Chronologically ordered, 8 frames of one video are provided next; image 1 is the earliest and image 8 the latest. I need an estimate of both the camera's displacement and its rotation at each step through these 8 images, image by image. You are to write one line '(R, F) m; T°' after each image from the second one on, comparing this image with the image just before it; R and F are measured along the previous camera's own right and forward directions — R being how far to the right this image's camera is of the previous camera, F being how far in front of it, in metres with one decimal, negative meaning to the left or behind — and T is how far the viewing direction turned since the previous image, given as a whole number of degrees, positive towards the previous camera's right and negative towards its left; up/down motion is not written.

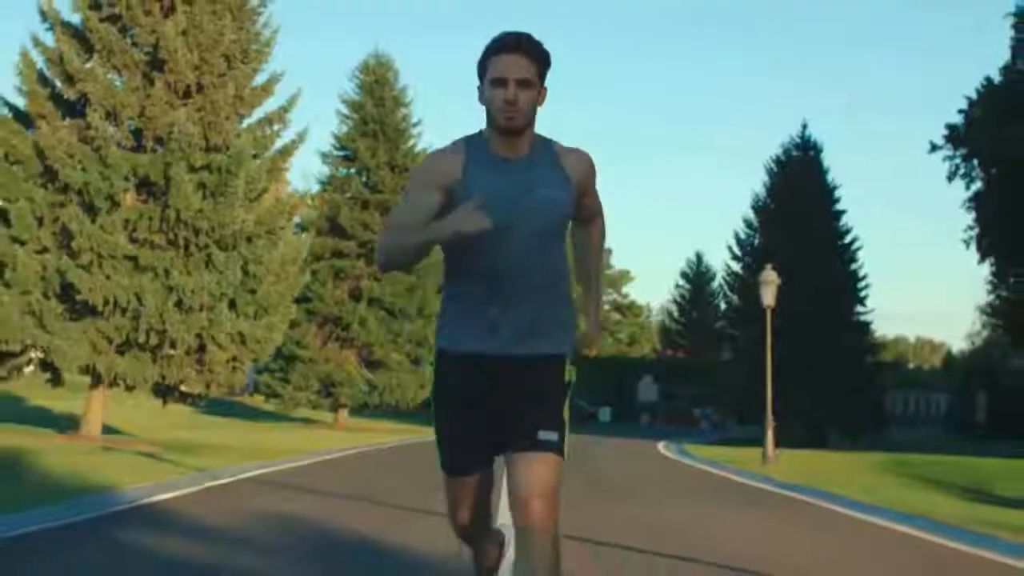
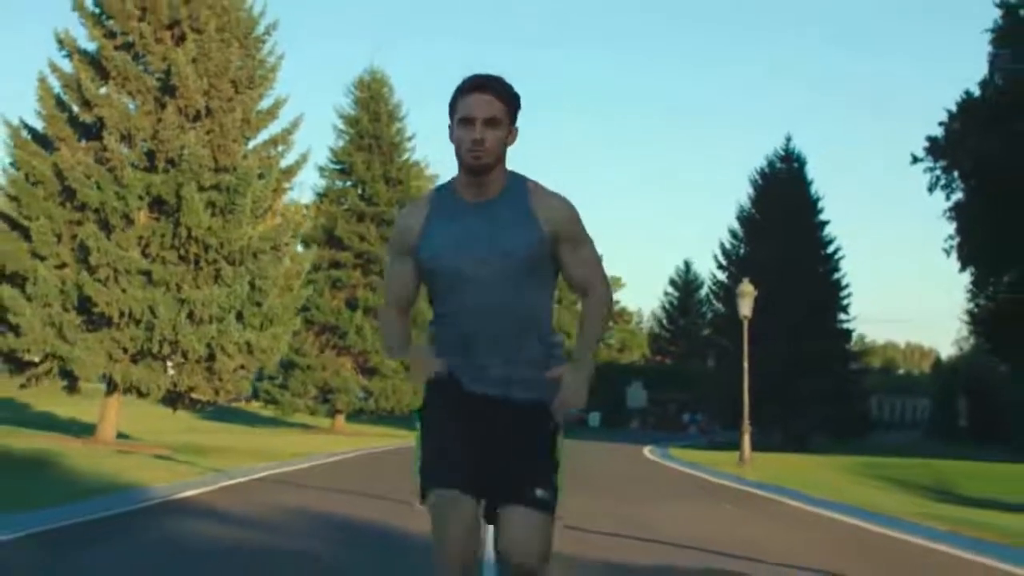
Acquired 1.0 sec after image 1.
(0.0, -1.7) m; 0°
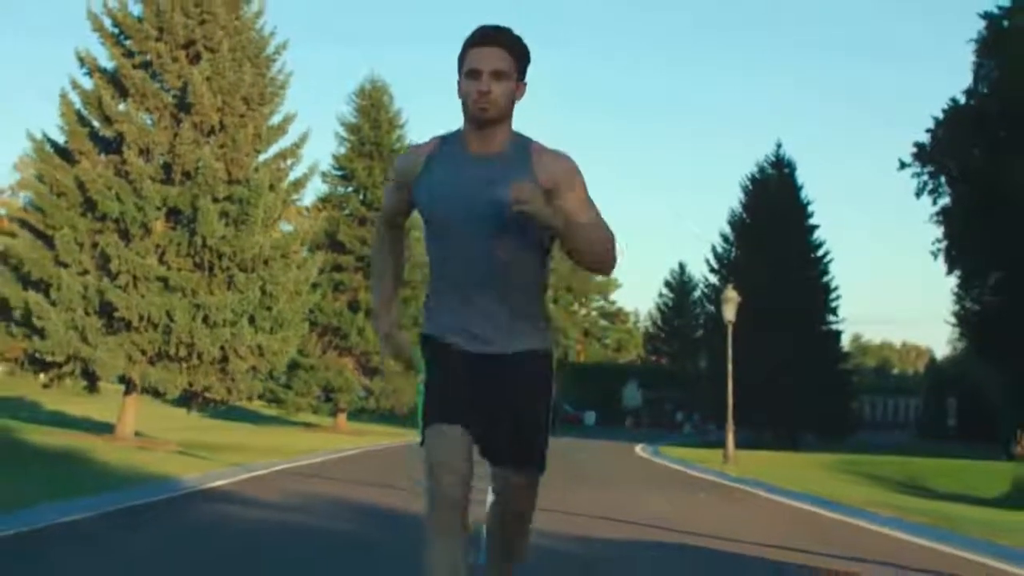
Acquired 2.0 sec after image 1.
(0.0, -1.7) m; 0°
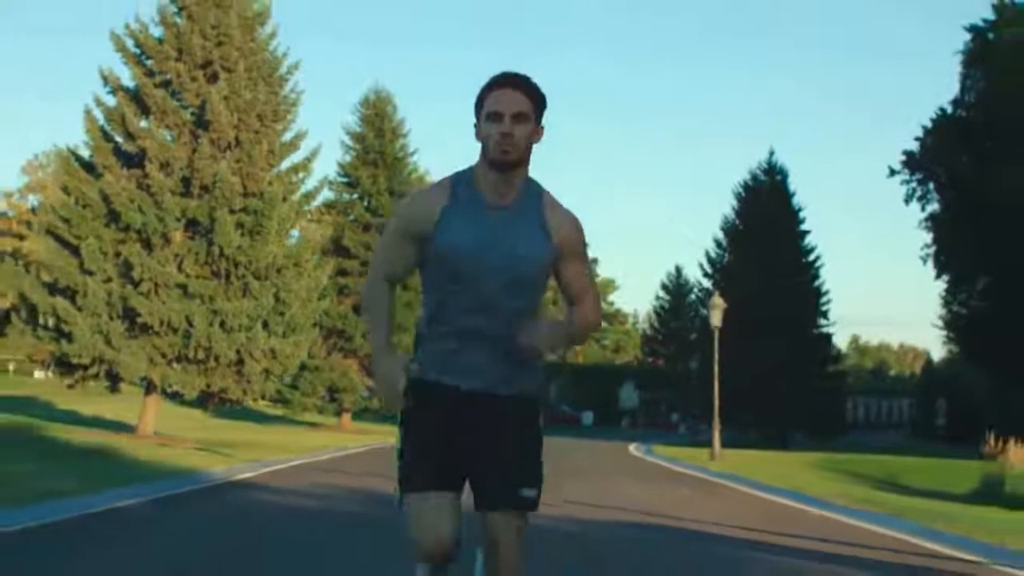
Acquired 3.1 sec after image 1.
(0.0, -1.9) m; 0°
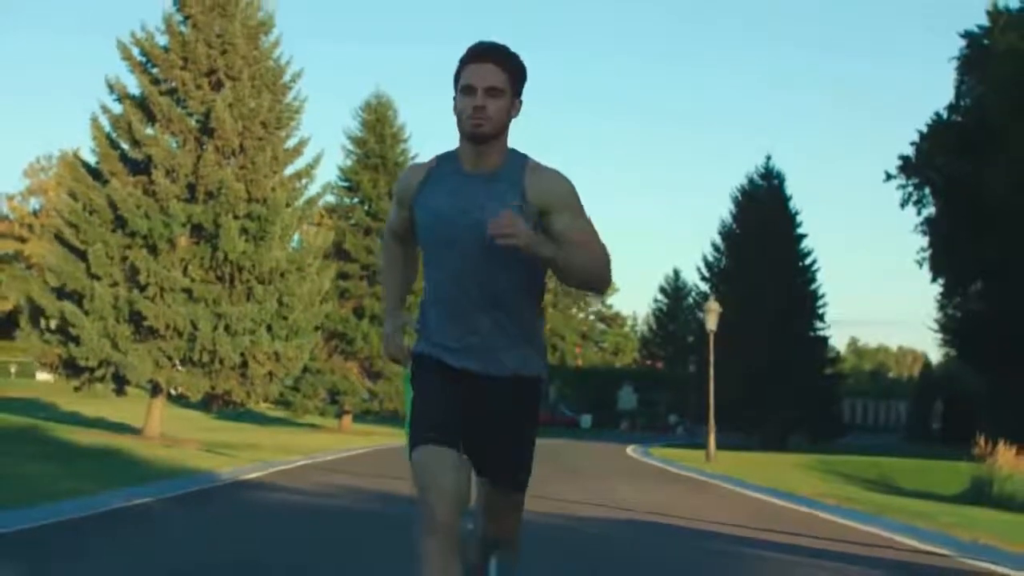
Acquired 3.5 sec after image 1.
(0.0, -0.6) m; 0°
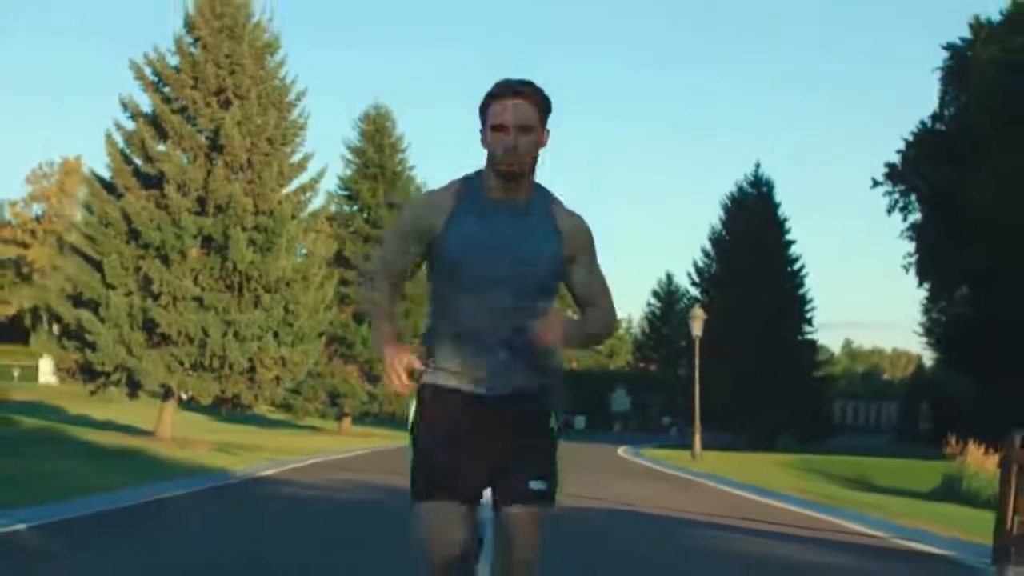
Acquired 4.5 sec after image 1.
(0.0, -1.7) m; 0°
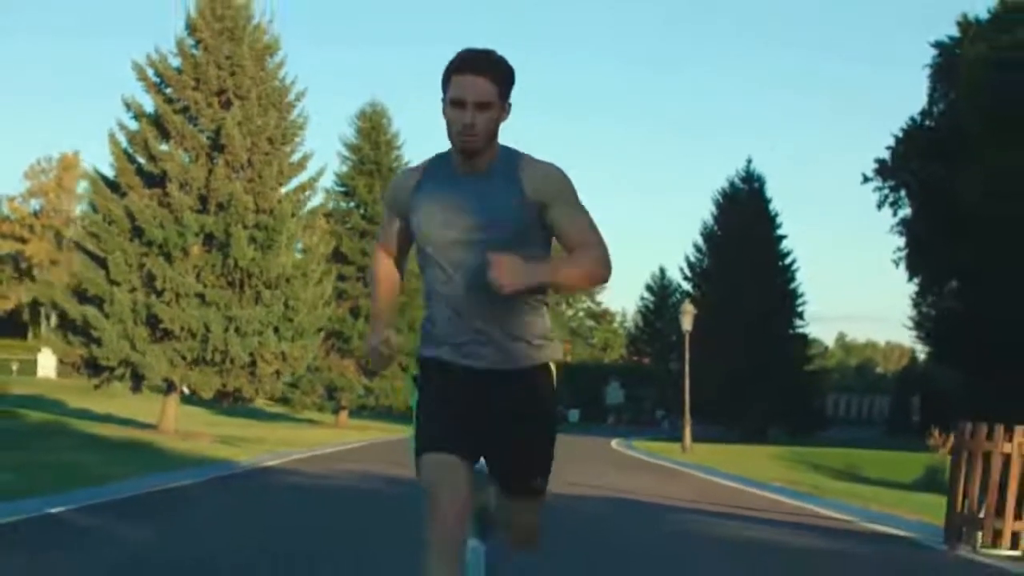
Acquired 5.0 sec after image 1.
(0.0, -0.9) m; 0°
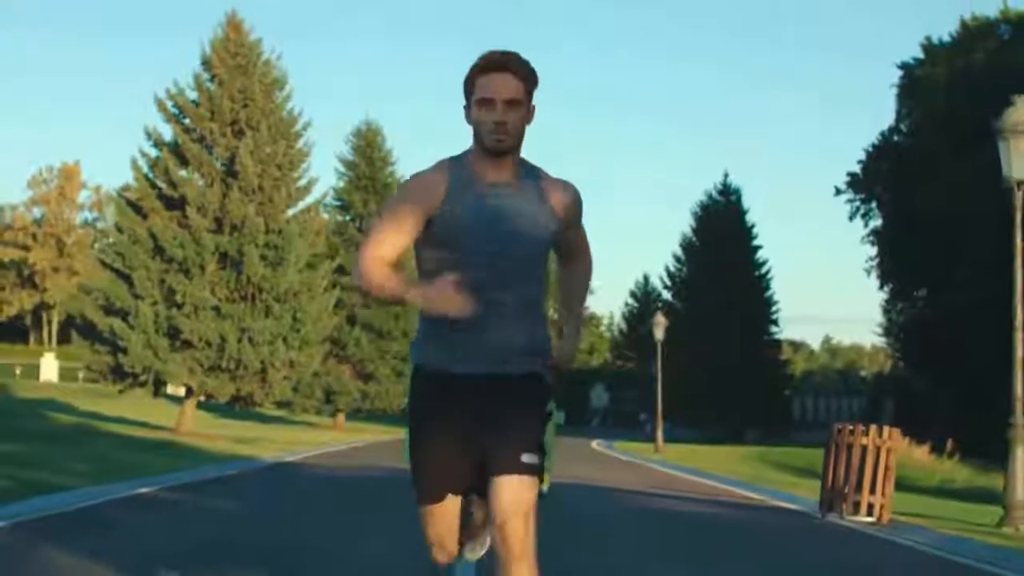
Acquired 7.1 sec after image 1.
(0.0, -3.6) m; 0°
